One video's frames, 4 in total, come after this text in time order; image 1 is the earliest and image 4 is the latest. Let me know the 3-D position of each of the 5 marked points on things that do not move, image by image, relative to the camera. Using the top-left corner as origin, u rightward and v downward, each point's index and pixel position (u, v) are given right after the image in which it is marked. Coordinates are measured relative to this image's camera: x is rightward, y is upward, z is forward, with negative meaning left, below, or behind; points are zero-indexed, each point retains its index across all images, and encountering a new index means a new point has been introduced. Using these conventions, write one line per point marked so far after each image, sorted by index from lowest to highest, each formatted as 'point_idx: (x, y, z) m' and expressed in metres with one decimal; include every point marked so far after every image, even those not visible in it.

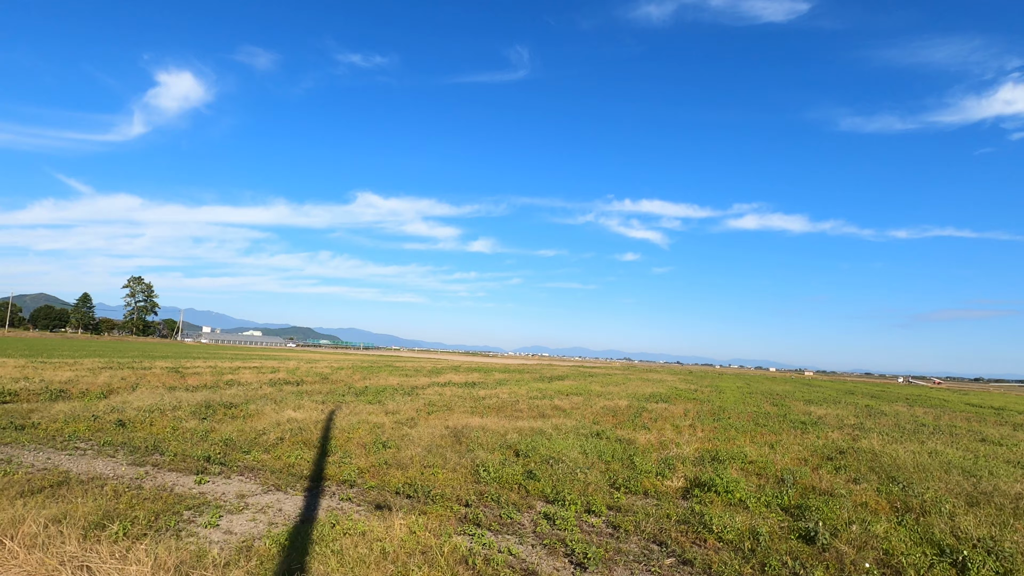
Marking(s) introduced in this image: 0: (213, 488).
0: (-6.3, -4.2, +10.9) m
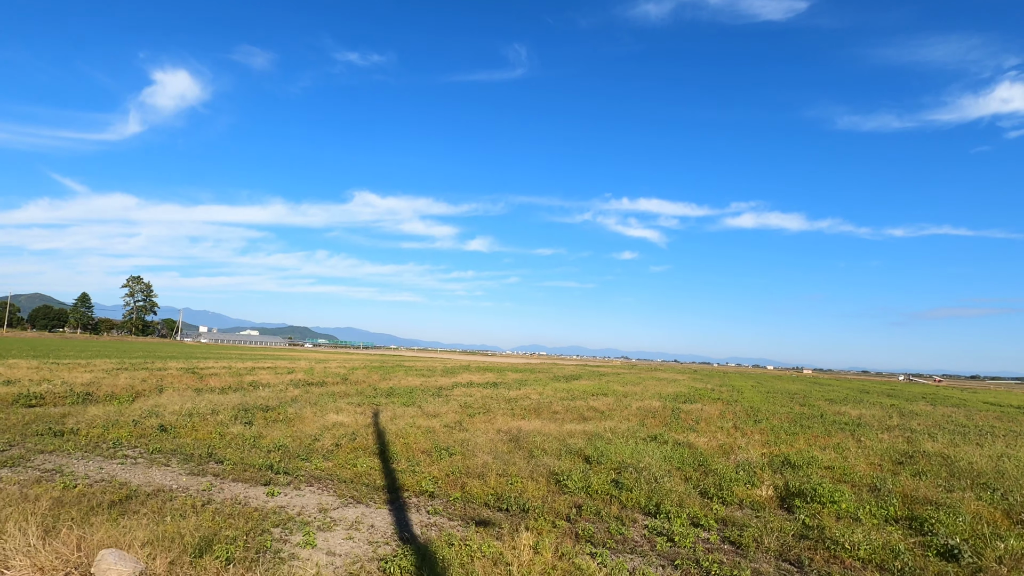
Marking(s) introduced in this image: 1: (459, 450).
0: (-4.4, -4.2, +10.1) m
1: (-1.4, -4.6, +14.4) m
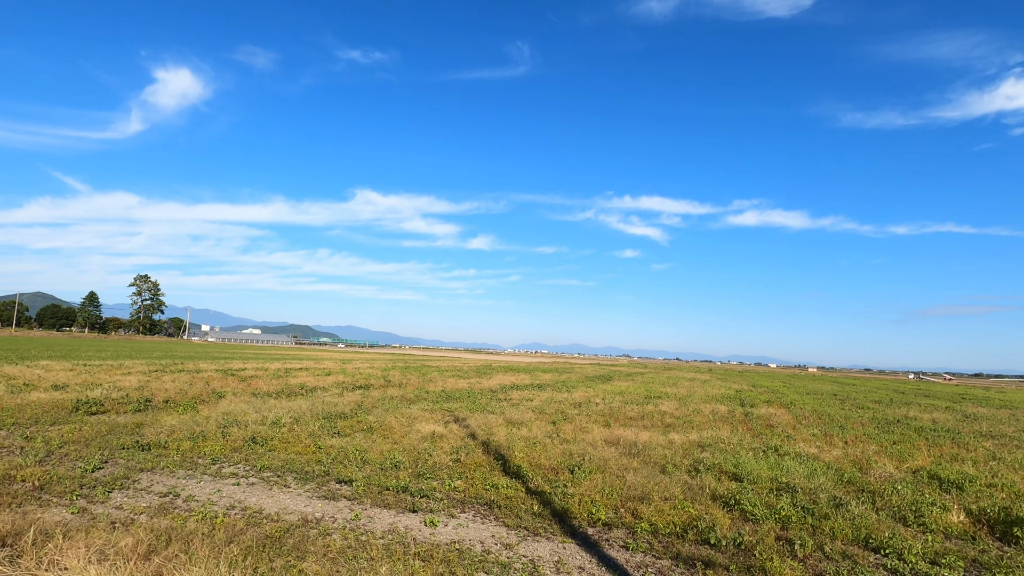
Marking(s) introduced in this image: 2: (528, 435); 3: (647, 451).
0: (-0.9, -4.3, +8.9) m
1: (+2.1, -4.6, +13.1) m
2: (+0.5, -4.9, +17.1) m
3: (+4.0, -4.9, +15.4) m
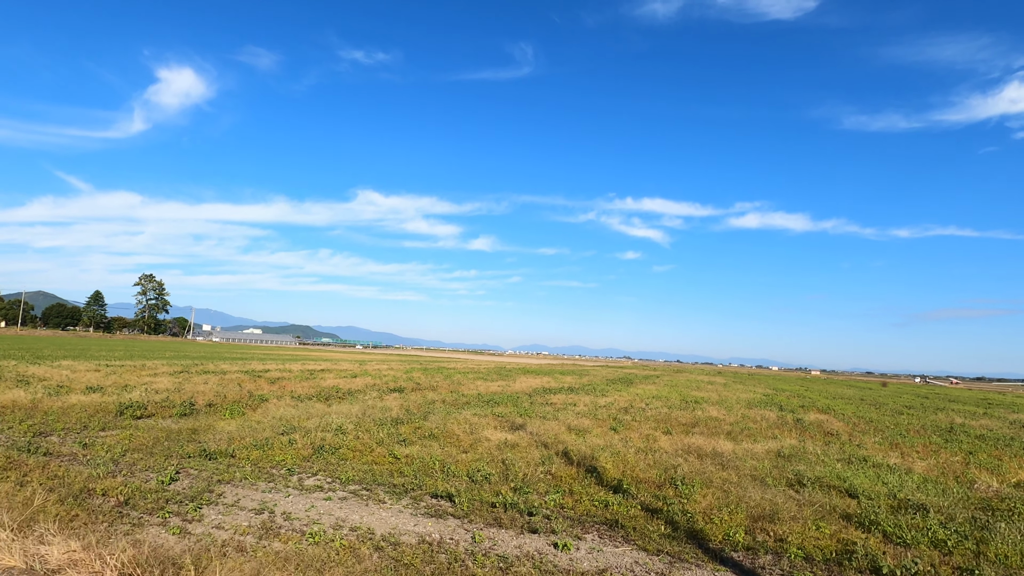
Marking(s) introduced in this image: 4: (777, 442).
0: (+1.4, -4.3, +8.1) m
1: (+4.3, -4.6, +12.3) m
2: (+2.8, -4.9, +16.3) m
3: (+6.3, -4.9, +14.6) m
4: (+9.7, -5.6, +18.6) m
